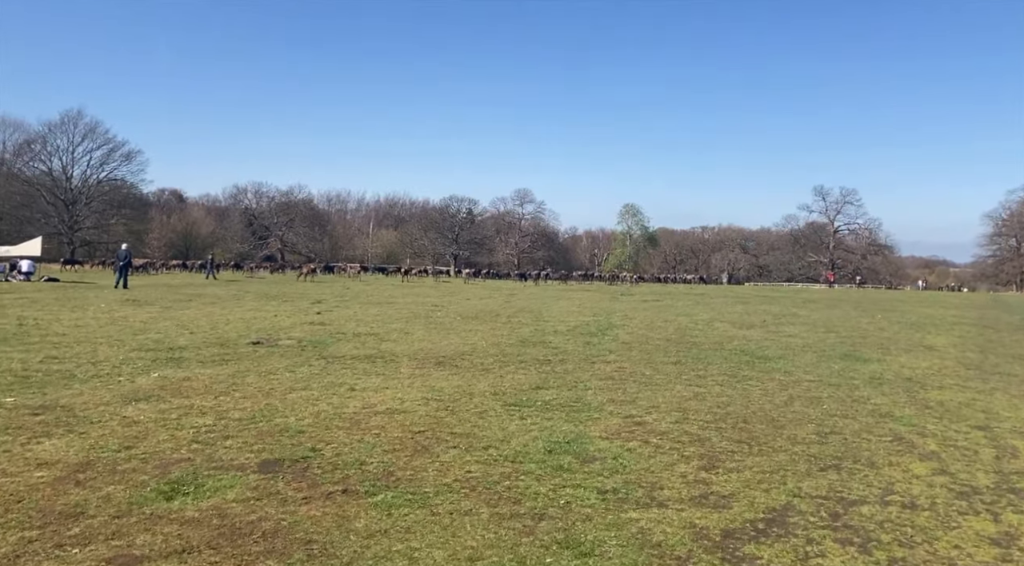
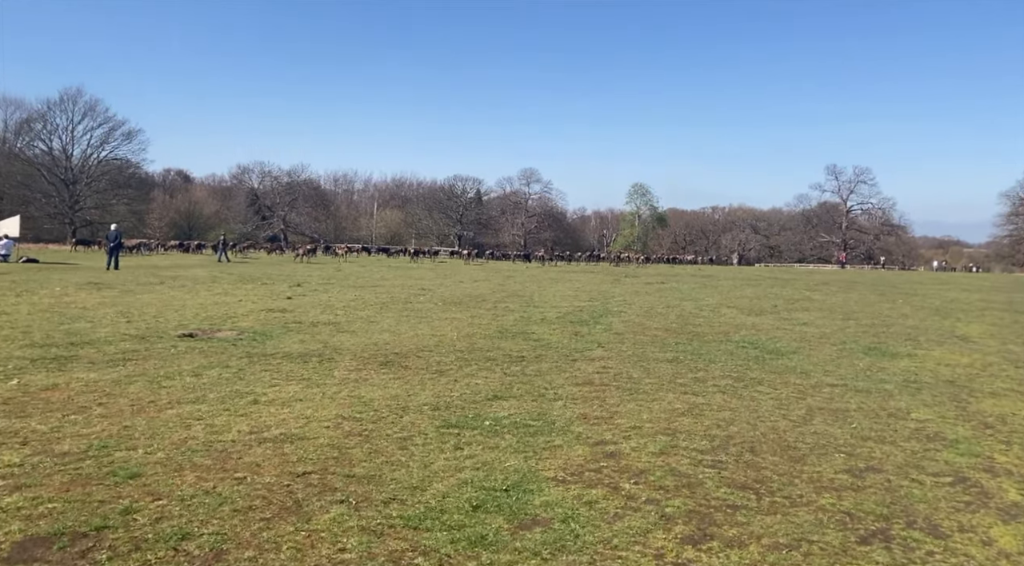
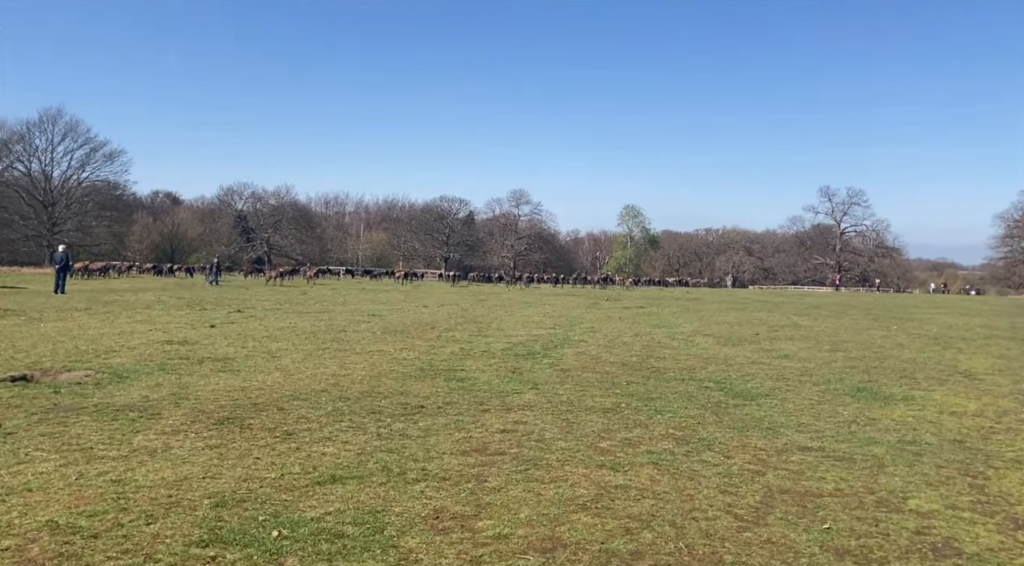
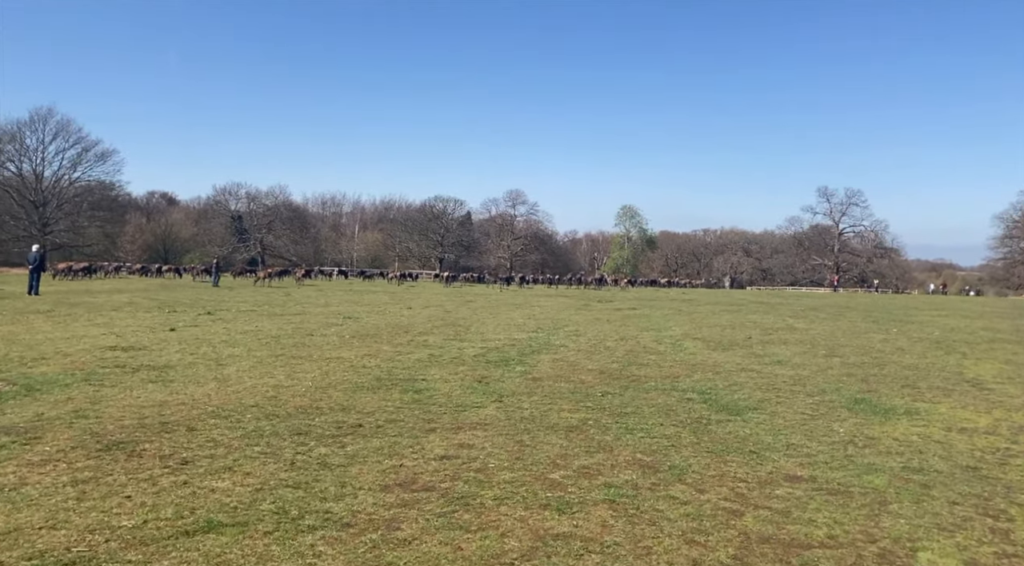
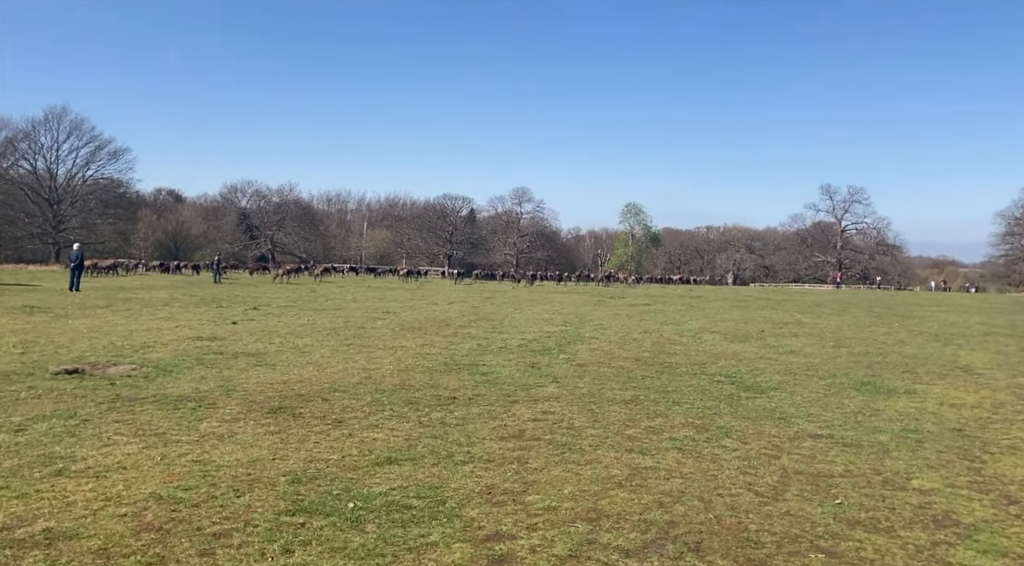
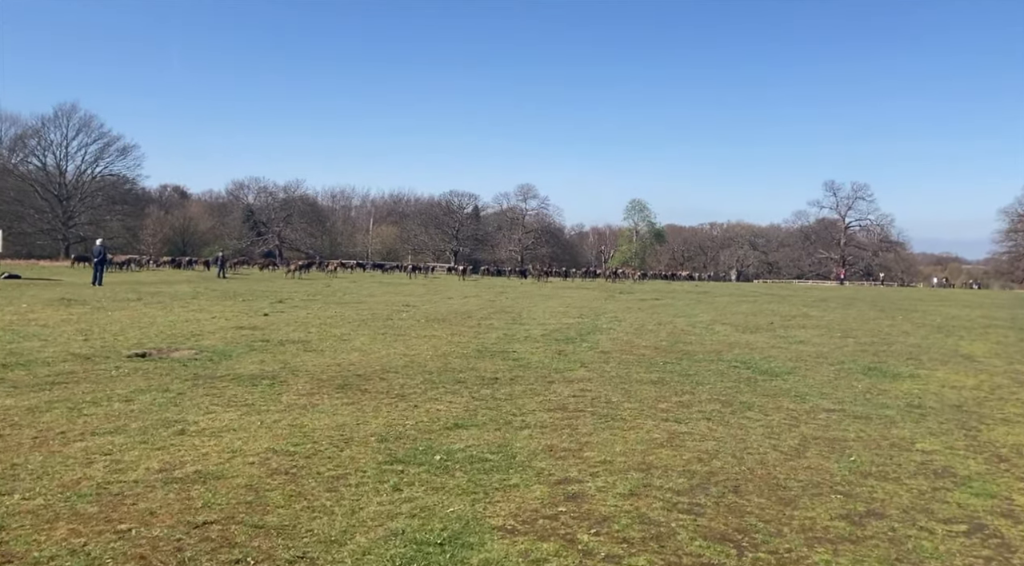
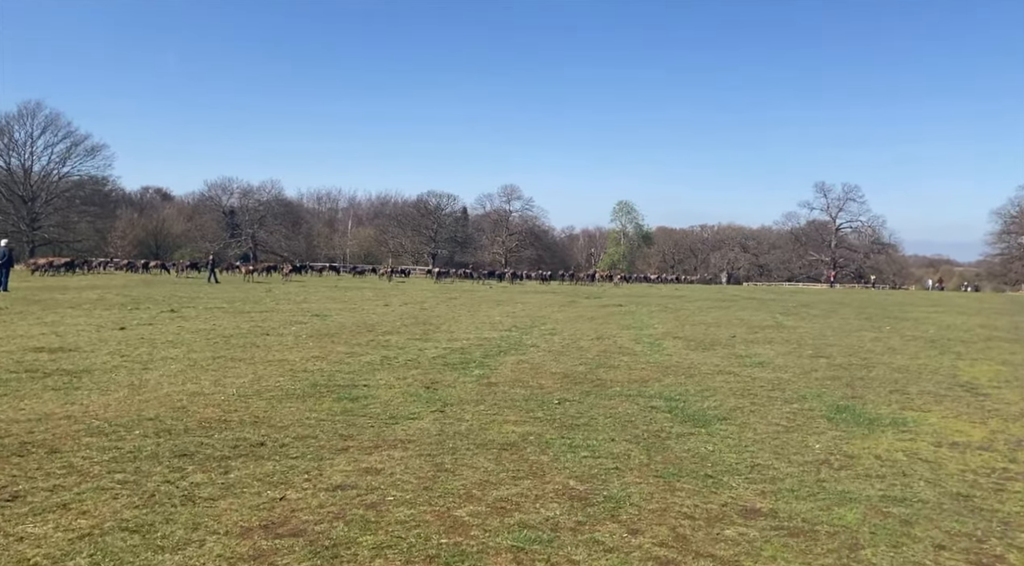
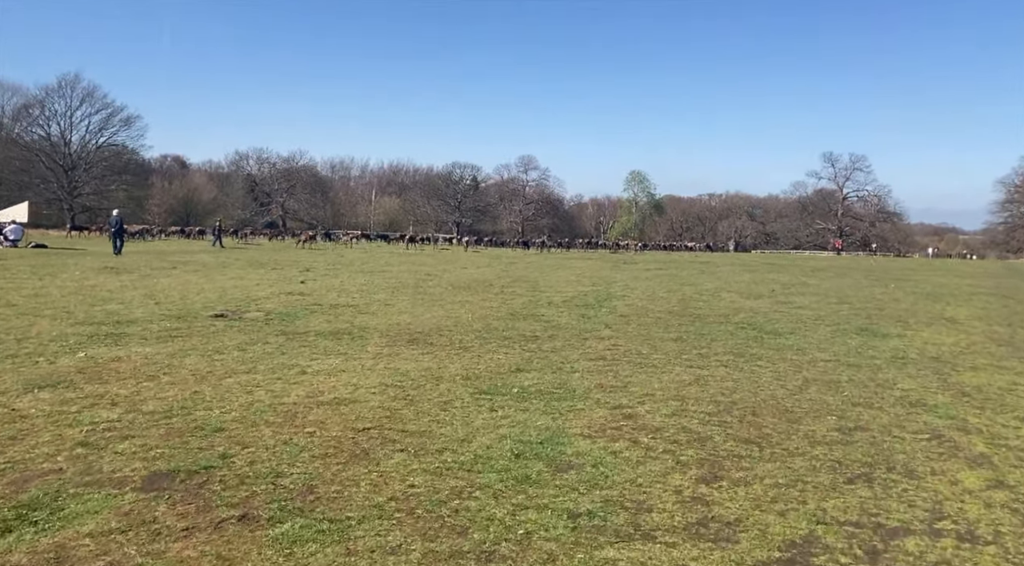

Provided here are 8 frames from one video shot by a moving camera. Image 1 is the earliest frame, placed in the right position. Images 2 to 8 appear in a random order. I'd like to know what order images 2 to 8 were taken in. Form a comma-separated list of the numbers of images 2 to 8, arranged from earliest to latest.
8, 2, 6, 5, 3, 4, 7
